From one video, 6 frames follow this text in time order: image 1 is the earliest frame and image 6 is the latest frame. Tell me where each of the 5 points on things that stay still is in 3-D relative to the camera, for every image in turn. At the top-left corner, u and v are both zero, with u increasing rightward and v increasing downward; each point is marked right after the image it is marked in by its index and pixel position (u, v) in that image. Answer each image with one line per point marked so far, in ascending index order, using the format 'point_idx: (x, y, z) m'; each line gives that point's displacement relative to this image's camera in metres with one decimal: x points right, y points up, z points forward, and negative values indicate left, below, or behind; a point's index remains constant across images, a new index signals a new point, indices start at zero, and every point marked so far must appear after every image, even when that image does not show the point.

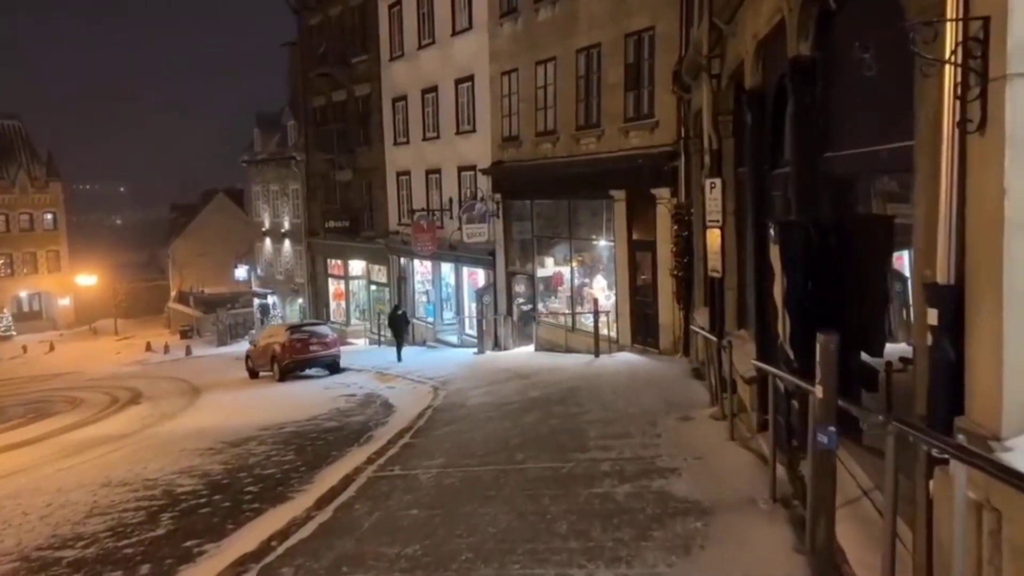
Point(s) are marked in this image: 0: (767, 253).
0: (+3.0, +0.4, +9.0) m
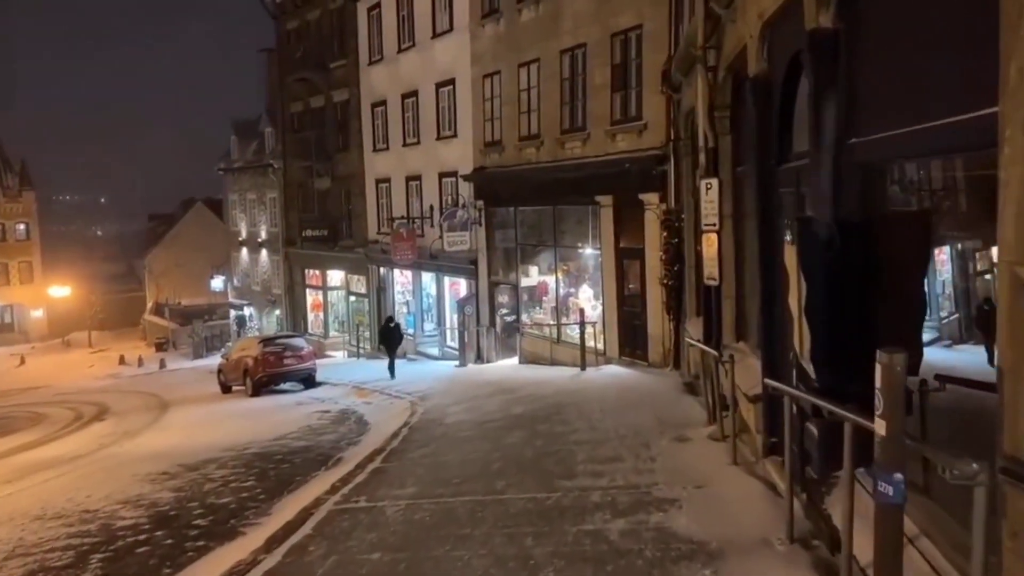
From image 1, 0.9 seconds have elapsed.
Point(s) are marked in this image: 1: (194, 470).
0: (+2.7, +0.3, +8.2) m
1: (-5.1, -2.9, +12.4) m
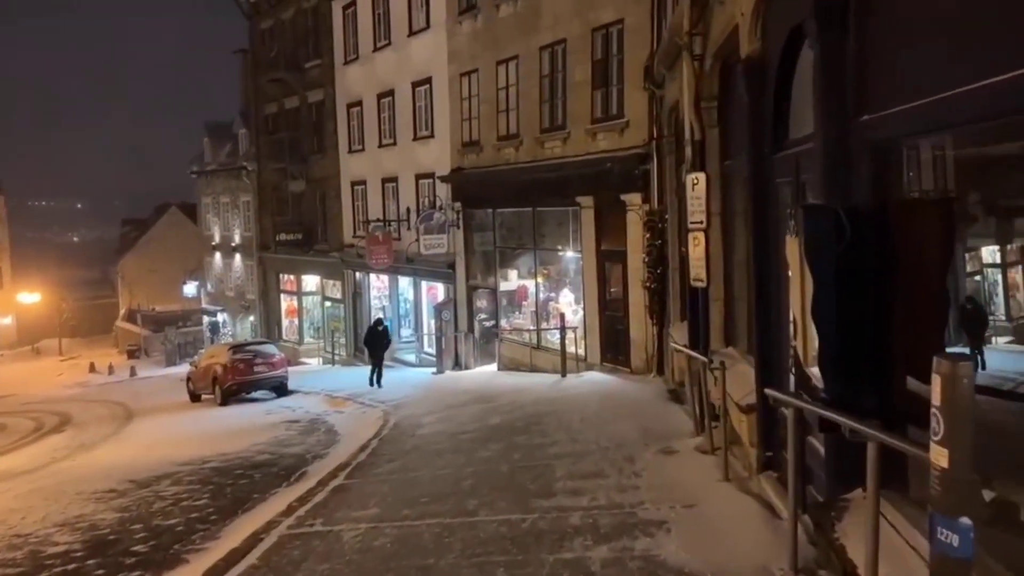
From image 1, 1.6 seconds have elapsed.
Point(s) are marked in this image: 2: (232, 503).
0: (+2.5, +0.3, +7.5) m
1: (-5.4, -2.9, +11.5) m
2: (-3.6, -2.8, +10.2) m
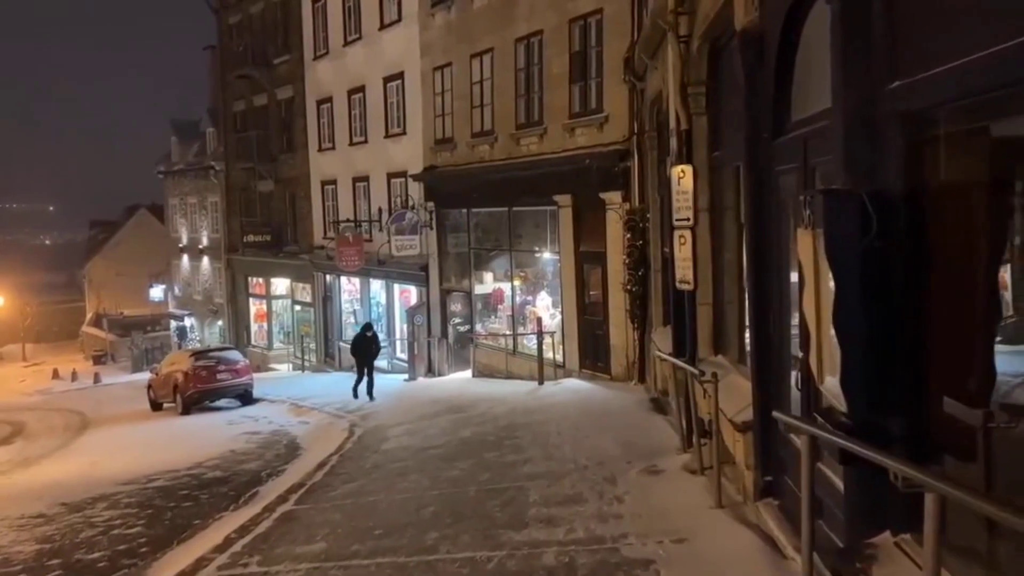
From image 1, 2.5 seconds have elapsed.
0: (+2.2, +0.3, +6.6) m
1: (-5.8, -3.0, +10.5) m
2: (-4.0, -2.8, +9.2) m
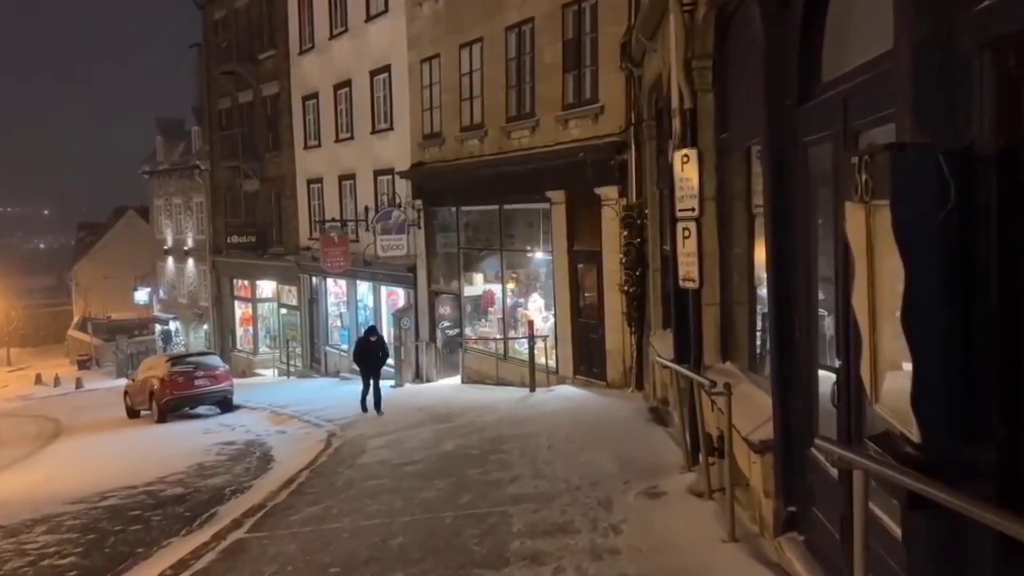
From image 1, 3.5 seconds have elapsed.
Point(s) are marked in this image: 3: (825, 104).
0: (+2.0, +0.3, +5.6) m
1: (-6.0, -3.0, +9.4) m
2: (-4.2, -2.8, +8.1) m
3: (+2.0, +1.2, +4.9) m
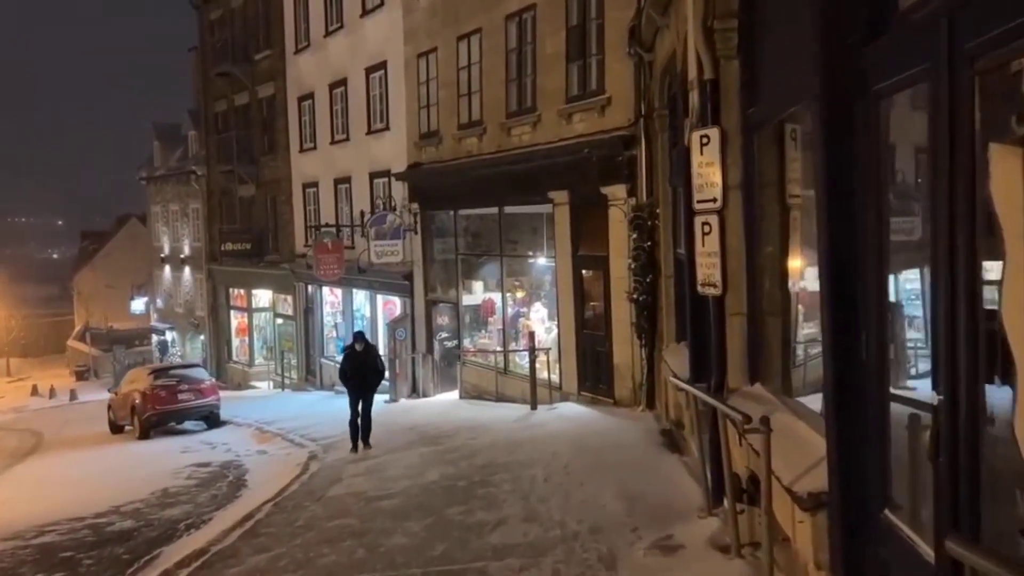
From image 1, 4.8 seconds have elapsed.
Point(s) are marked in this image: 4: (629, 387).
0: (+1.8, +0.3, +4.2) m
1: (-6.1, -3.0, +8.0) m
2: (-4.3, -2.9, +6.7) m
3: (+1.8, +1.1, +3.5) m
4: (+2.2, -1.9, +14.9) m
